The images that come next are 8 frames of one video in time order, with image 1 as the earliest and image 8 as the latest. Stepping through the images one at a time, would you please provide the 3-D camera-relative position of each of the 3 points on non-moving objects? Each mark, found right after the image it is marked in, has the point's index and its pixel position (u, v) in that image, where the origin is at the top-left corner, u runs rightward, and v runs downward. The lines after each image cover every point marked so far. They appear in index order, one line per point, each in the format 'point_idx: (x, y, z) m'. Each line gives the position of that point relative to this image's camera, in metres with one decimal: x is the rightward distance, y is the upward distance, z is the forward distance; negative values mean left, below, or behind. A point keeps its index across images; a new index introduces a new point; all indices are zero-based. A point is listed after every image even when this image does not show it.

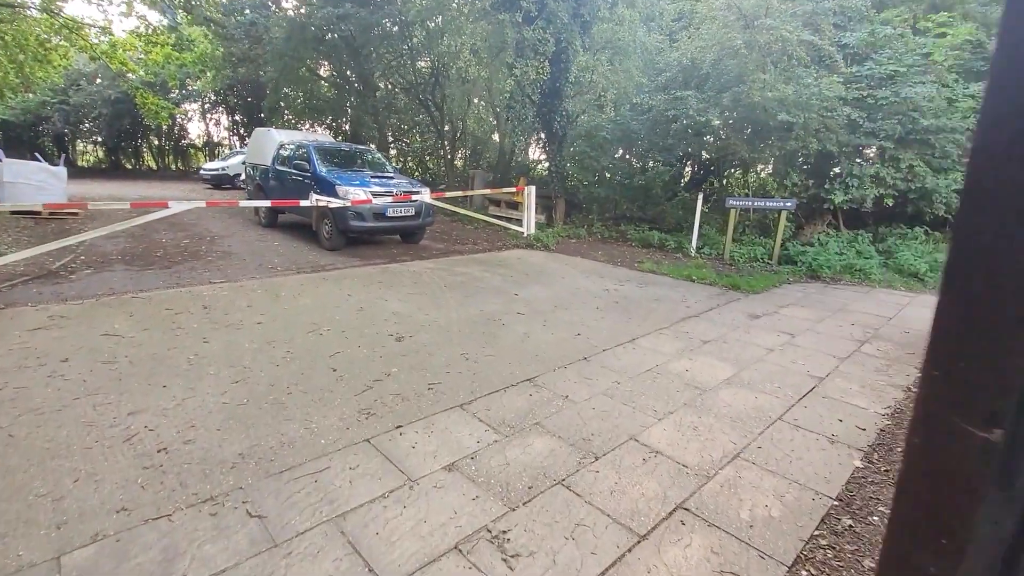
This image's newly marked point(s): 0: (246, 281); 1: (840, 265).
0: (-3.5, +0.1, +6.3) m
1: (+5.2, +0.4, +7.7) m
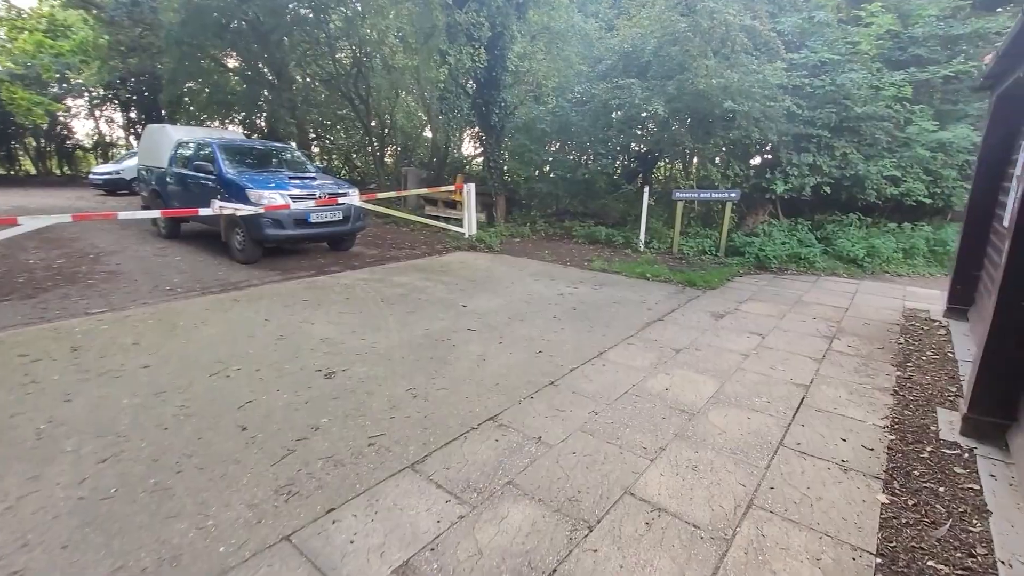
0: (-4.1, -0.2, +5.2) m
1: (+4.4, +0.5, +7.7) m
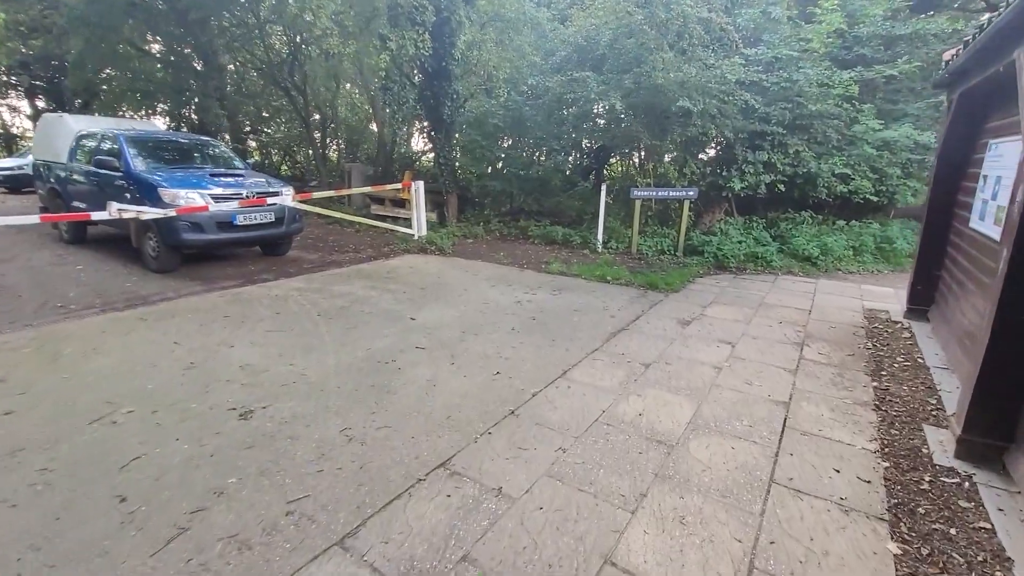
0: (-4.5, -0.4, +4.3) m
1: (+3.6, +0.5, +7.6) m
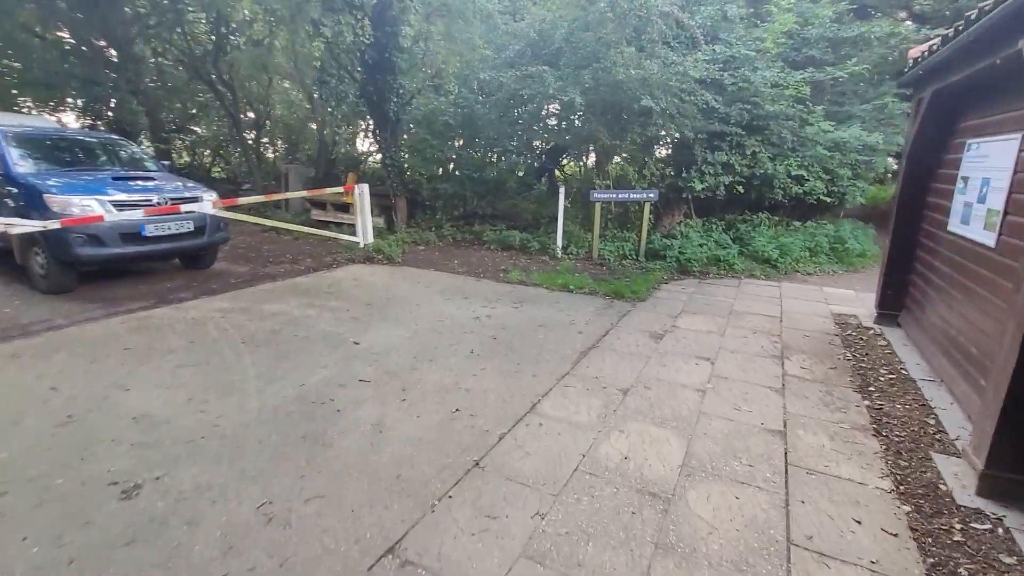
0: (-4.8, -0.7, +3.4) m
1: (+3.0, +0.5, +7.4) m
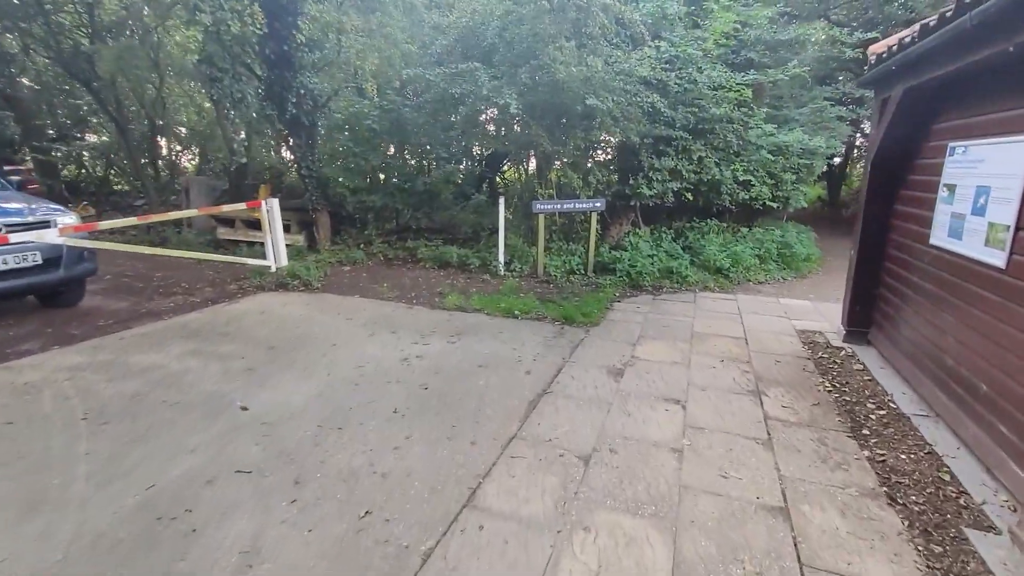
0: (-5.1, -1.1, +2.1) m
1: (+2.1, +0.3, +6.9) m
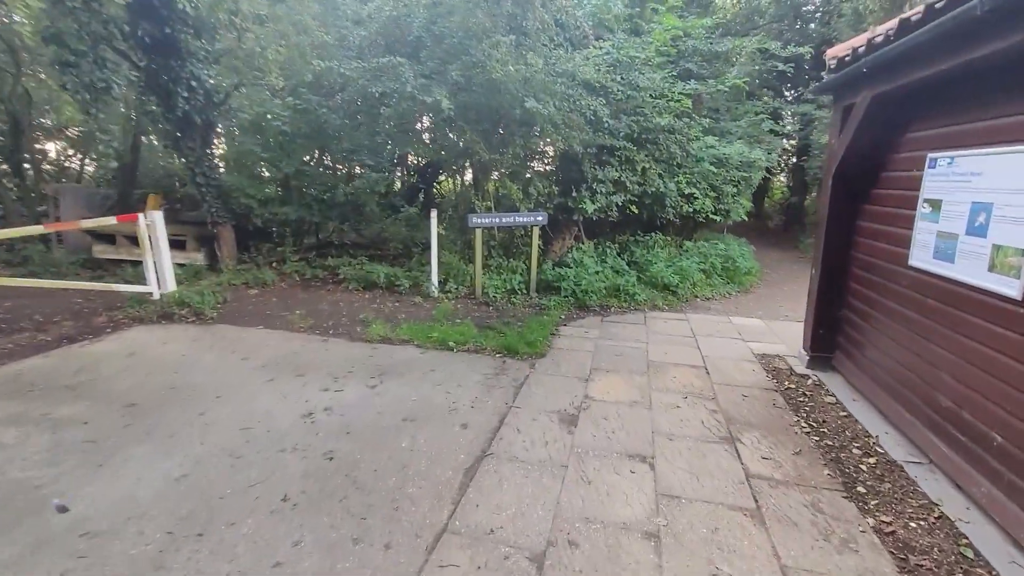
0: (-5.3, -1.4, +0.7) m
1: (+1.2, 0.0, +6.4) m
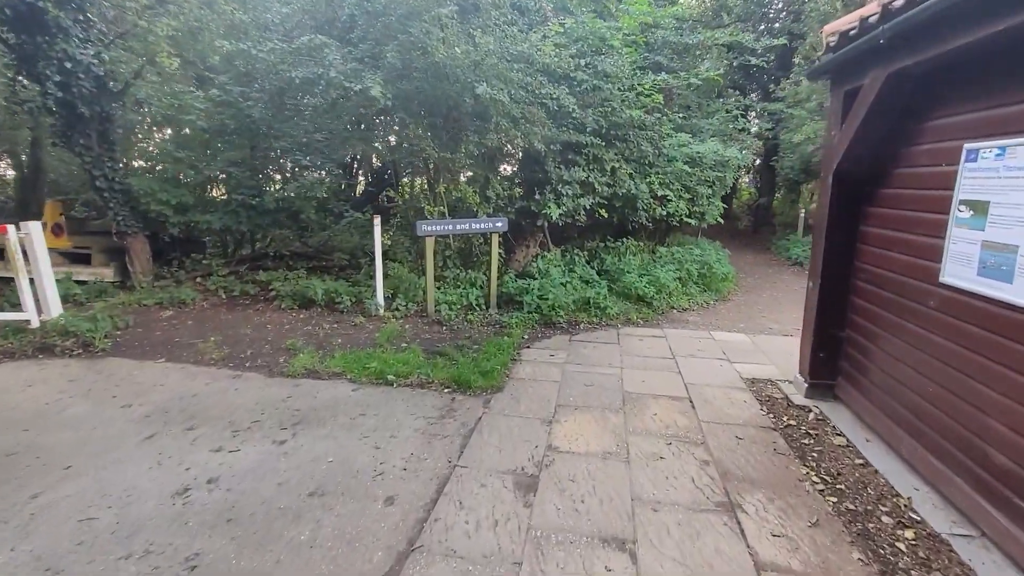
0: (-5.4, -1.7, -0.3) m
1: (+0.7, -0.1, +5.8) m
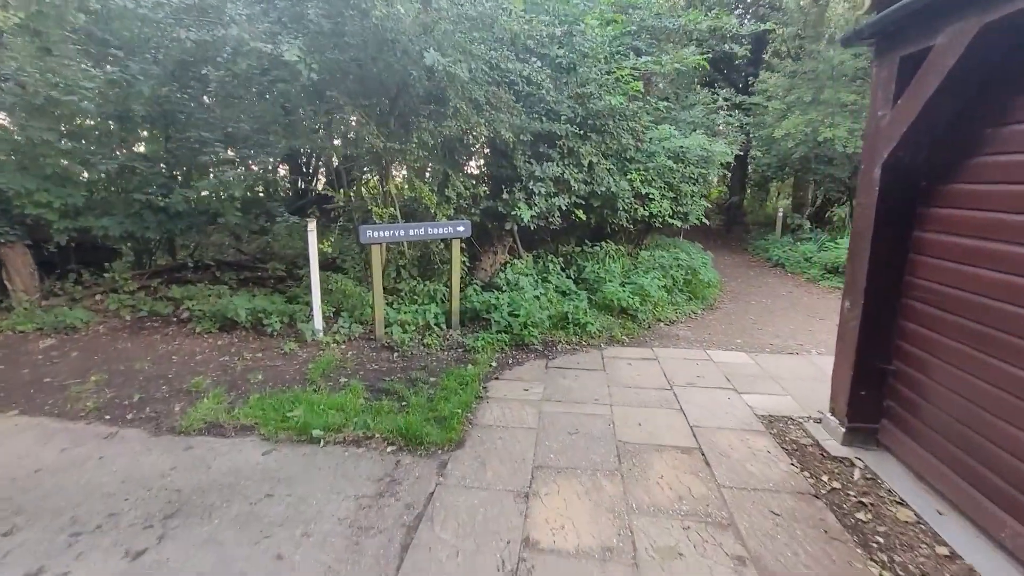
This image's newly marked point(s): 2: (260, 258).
0: (-5.4, -1.9, -1.5) m
1: (+0.4, -0.3, +5.0) m
2: (-3.0, +0.3, +5.5) m
